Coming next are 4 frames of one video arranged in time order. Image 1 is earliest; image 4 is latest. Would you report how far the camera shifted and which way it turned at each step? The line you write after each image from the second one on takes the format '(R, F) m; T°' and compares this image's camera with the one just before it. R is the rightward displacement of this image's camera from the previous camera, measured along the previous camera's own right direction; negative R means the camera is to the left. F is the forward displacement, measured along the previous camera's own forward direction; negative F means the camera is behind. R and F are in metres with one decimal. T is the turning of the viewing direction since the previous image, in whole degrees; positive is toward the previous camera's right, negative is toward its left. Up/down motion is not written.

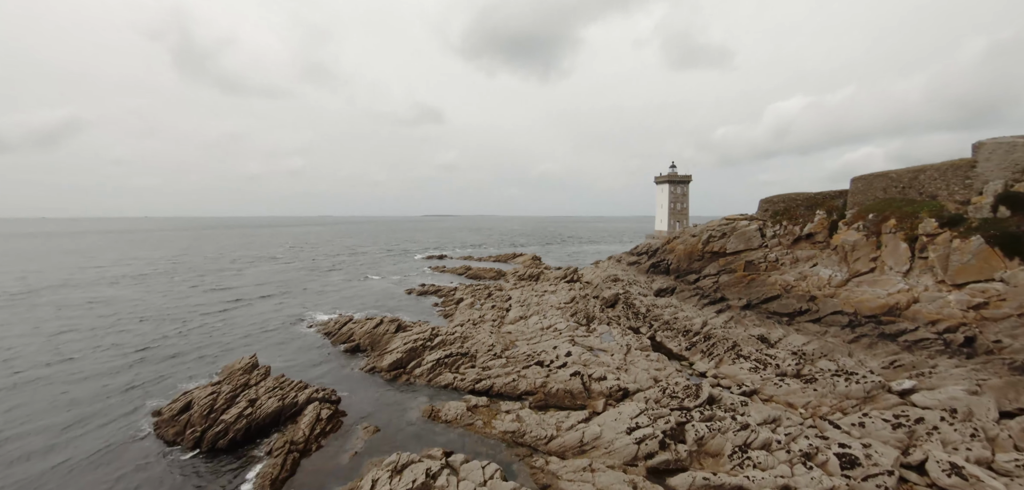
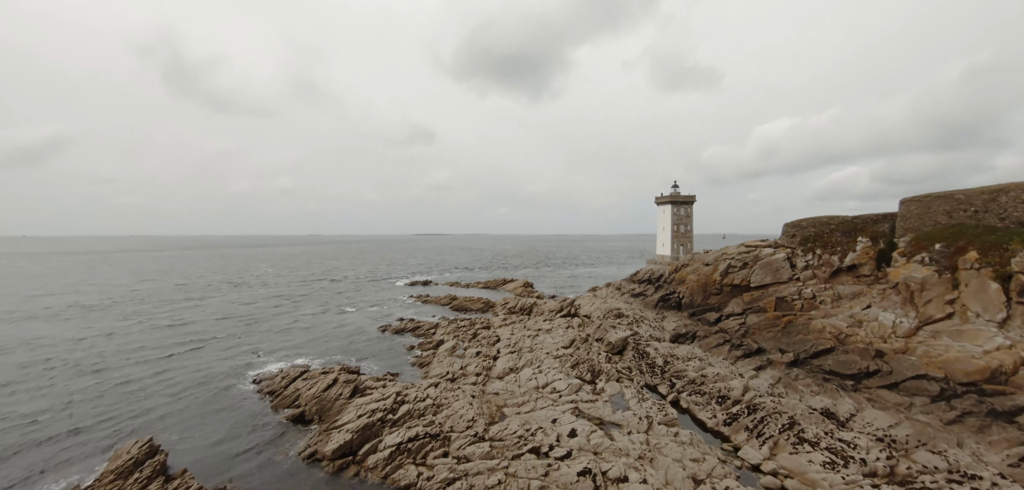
(+0.2, +4.9) m; +1°
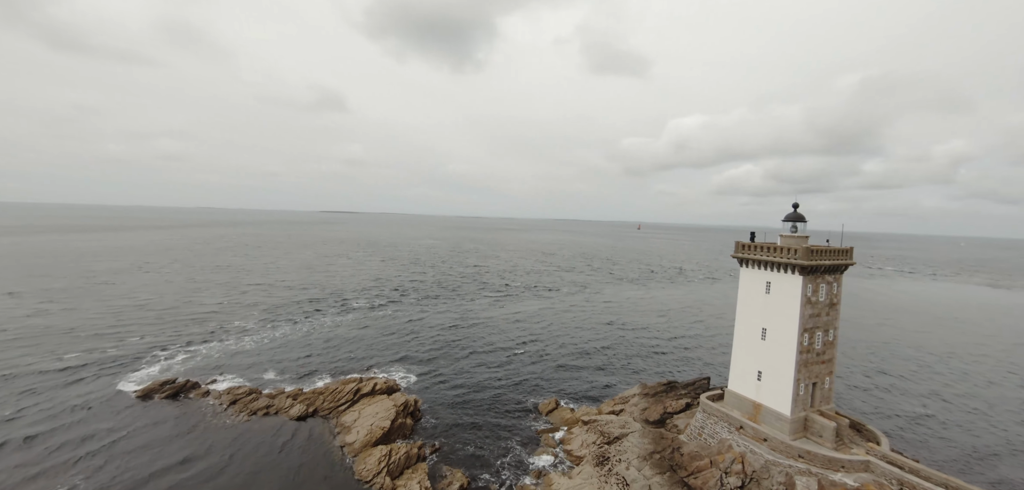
(+3.8, +35.1) m; +10°
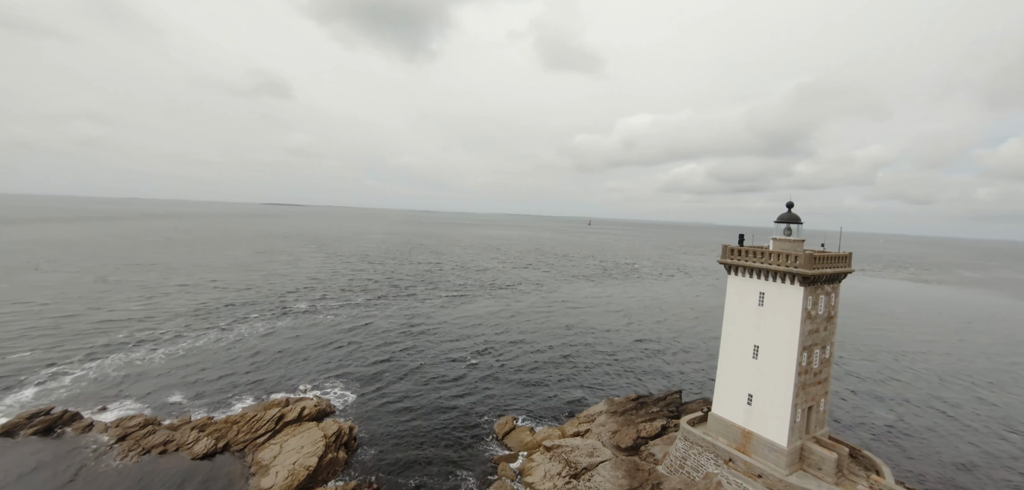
(+0.1, +3.7) m; +6°
